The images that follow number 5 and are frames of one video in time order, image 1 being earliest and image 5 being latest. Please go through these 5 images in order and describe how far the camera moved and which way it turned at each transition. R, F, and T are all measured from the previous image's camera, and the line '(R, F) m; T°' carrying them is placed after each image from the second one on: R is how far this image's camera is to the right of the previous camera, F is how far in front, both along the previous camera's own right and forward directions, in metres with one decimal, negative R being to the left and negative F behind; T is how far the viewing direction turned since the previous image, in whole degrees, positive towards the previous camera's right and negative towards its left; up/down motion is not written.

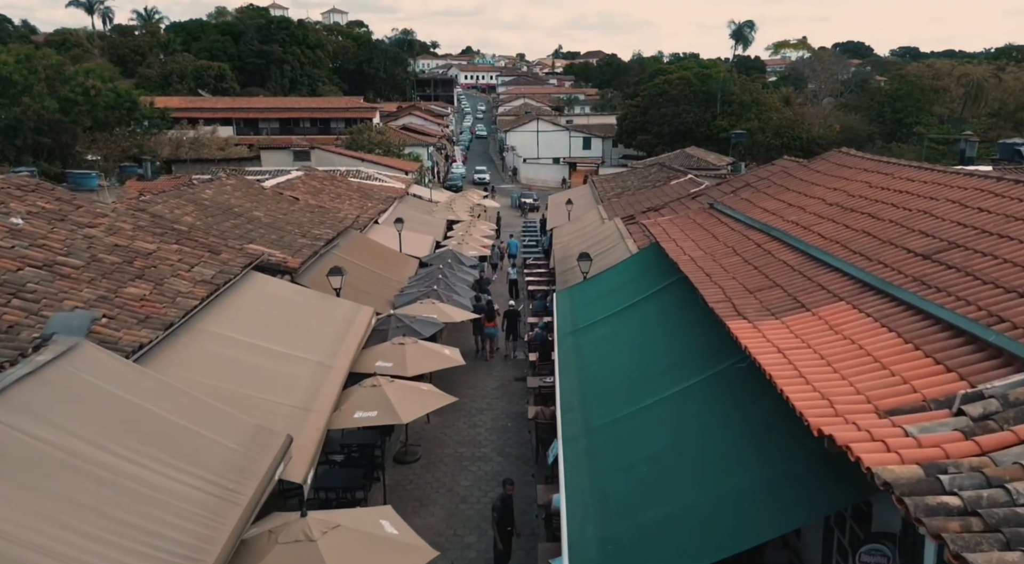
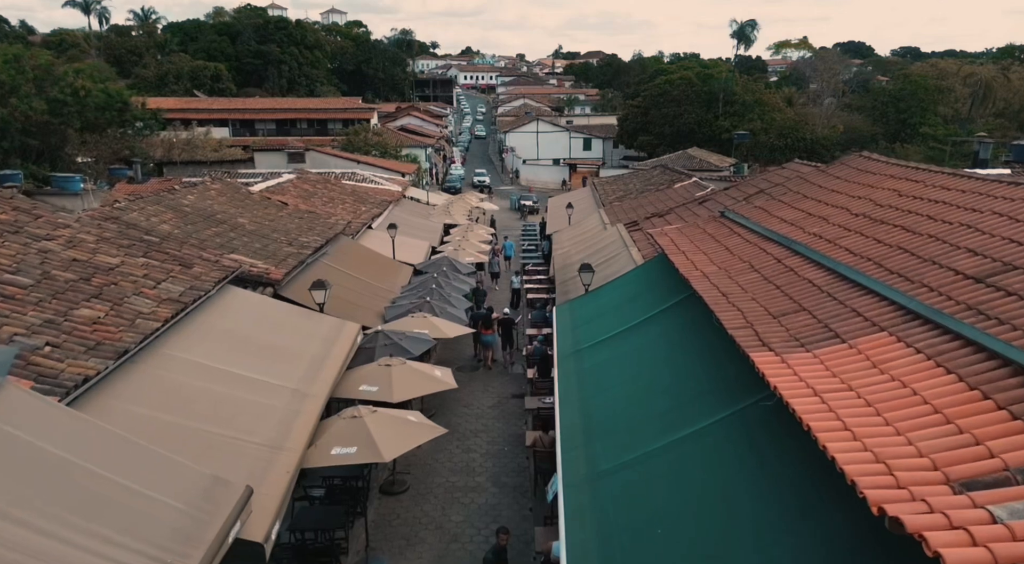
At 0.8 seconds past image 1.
(+0.1, +0.9) m; 0°
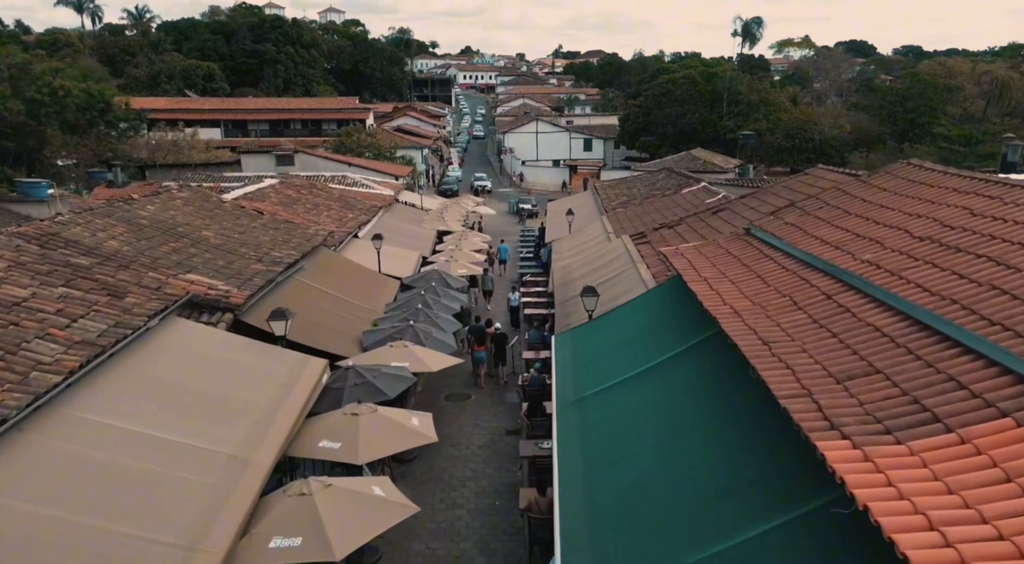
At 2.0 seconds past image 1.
(+0.1, +1.7) m; 0°
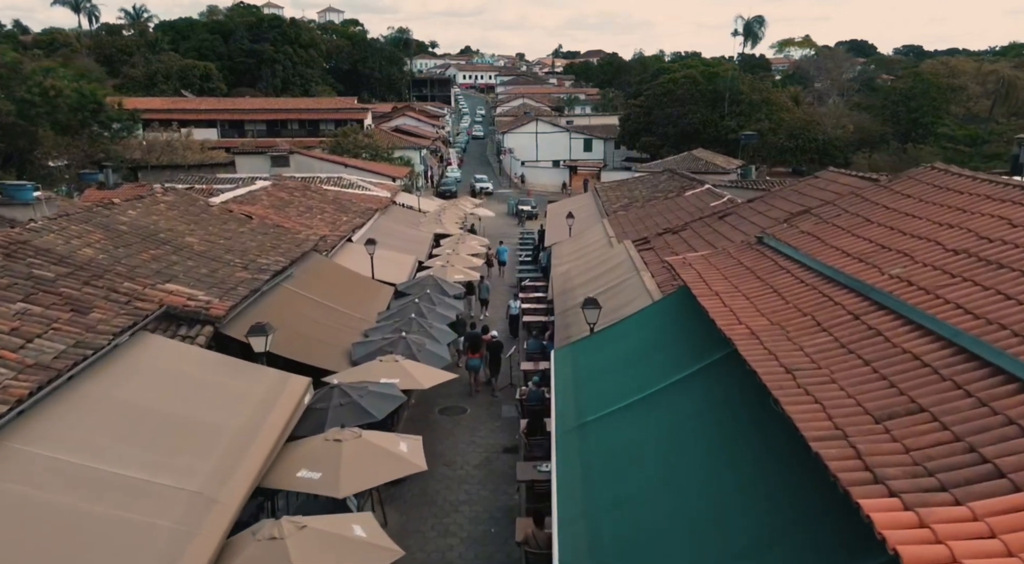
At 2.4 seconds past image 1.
(0.0, +0.7) m; 0°
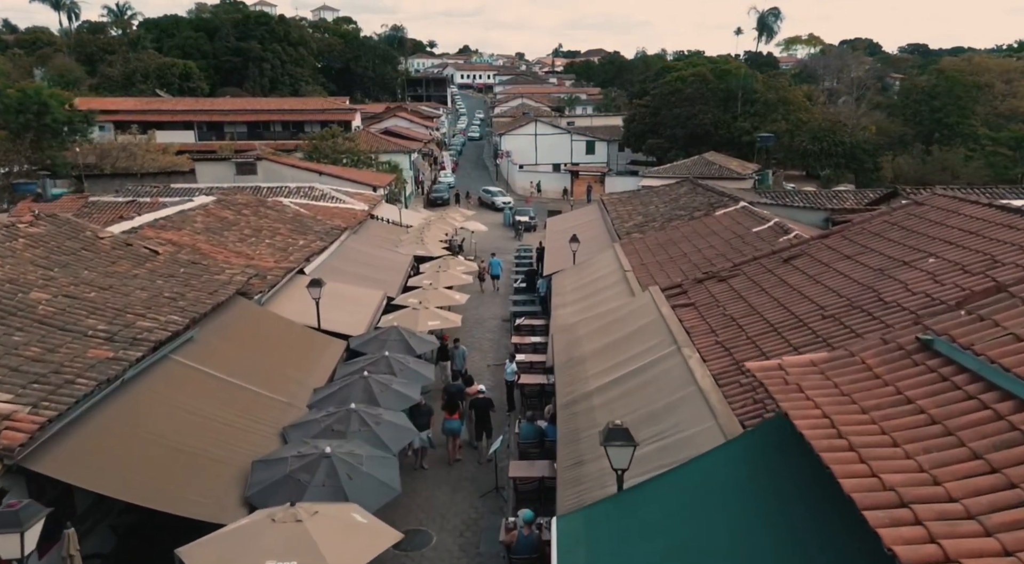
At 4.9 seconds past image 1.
(+0.2, +4.5) m; 0°
